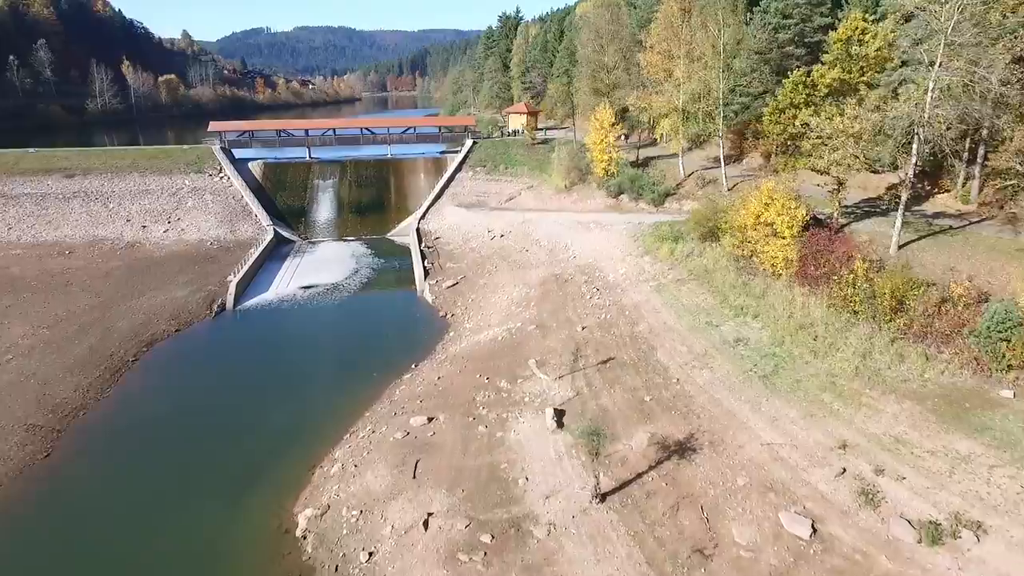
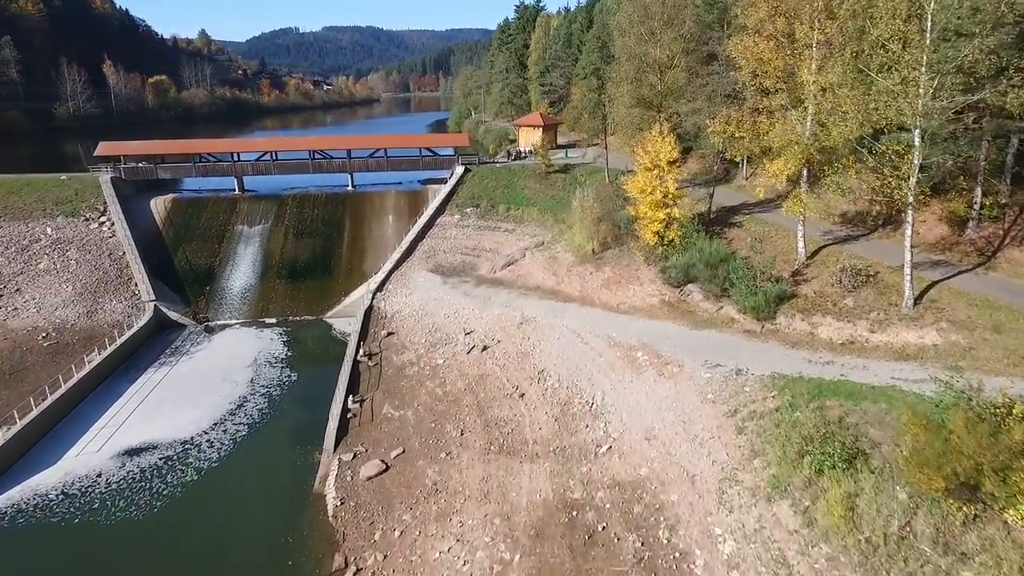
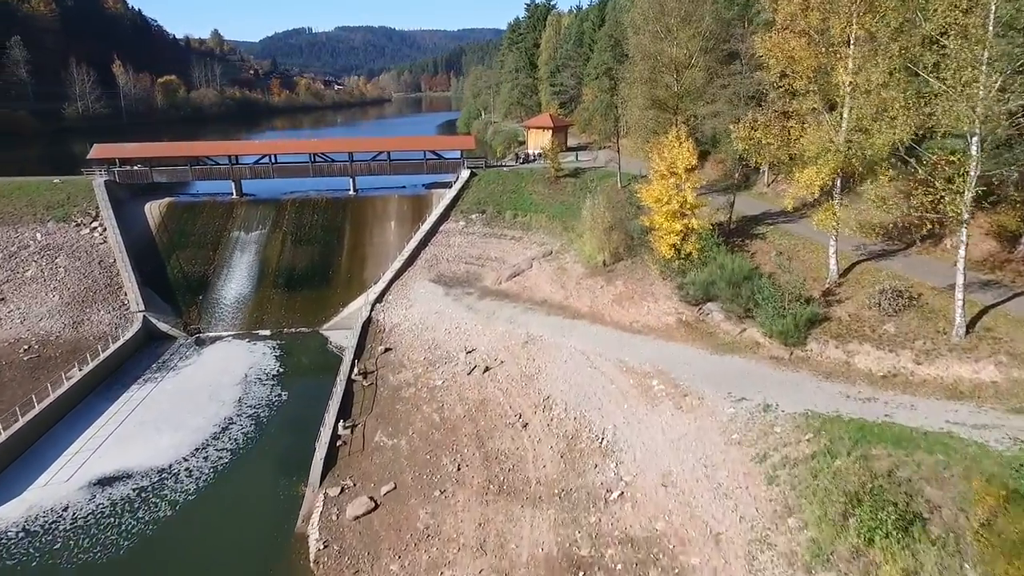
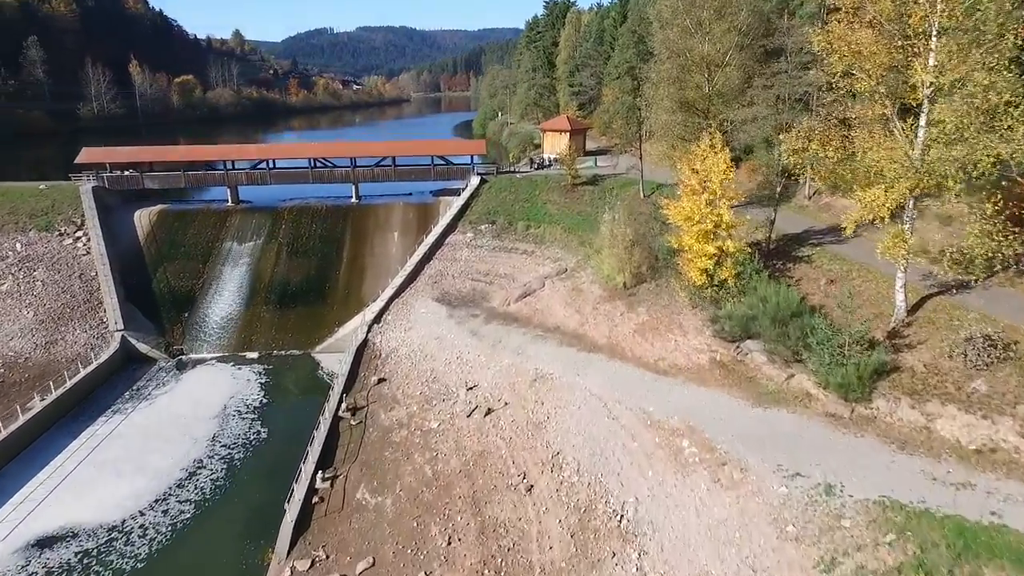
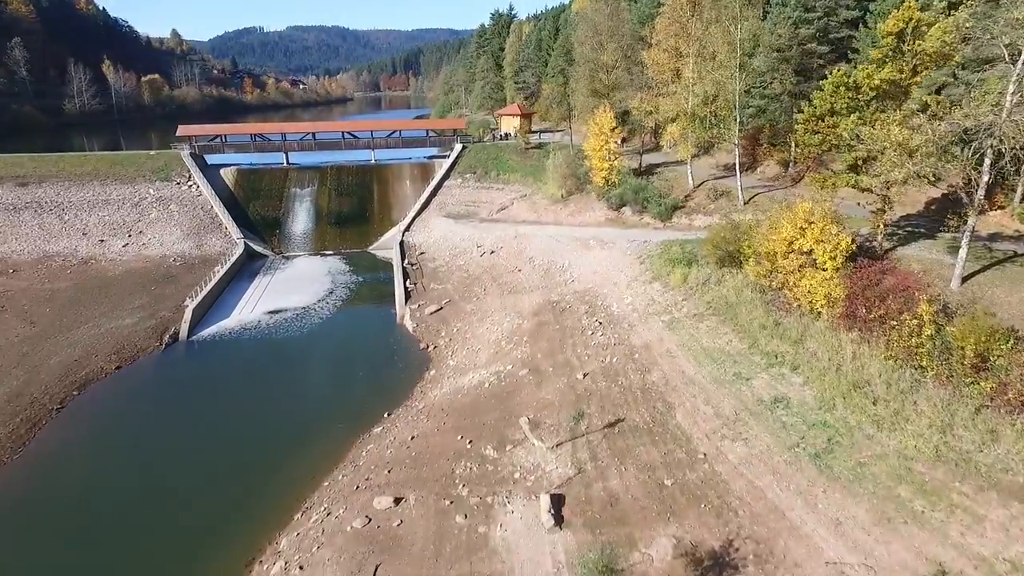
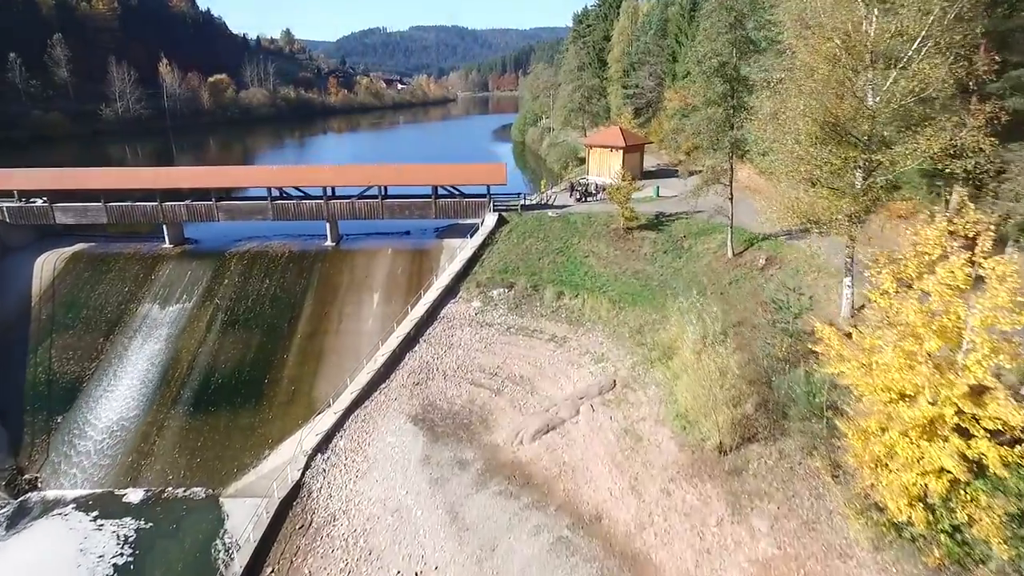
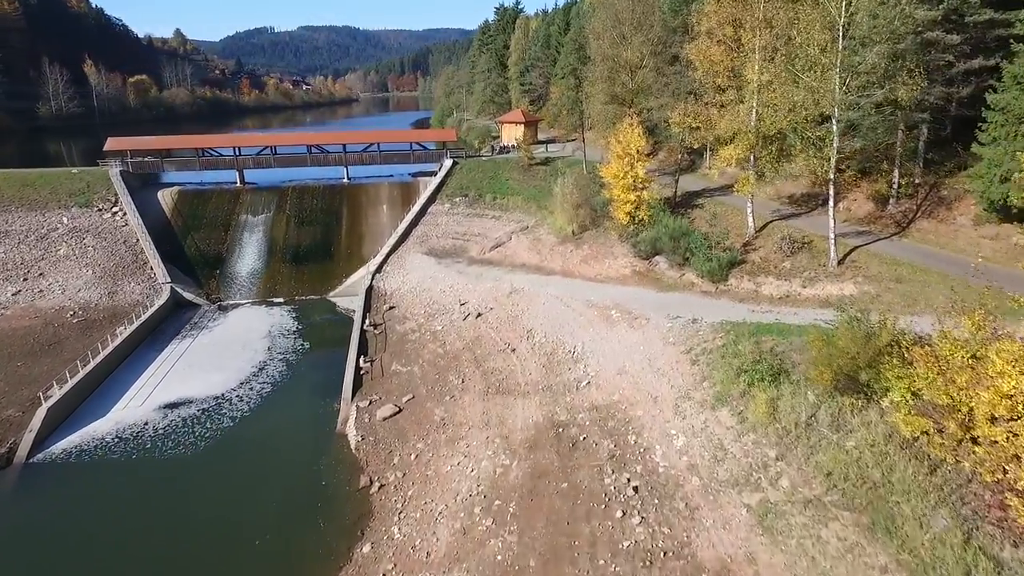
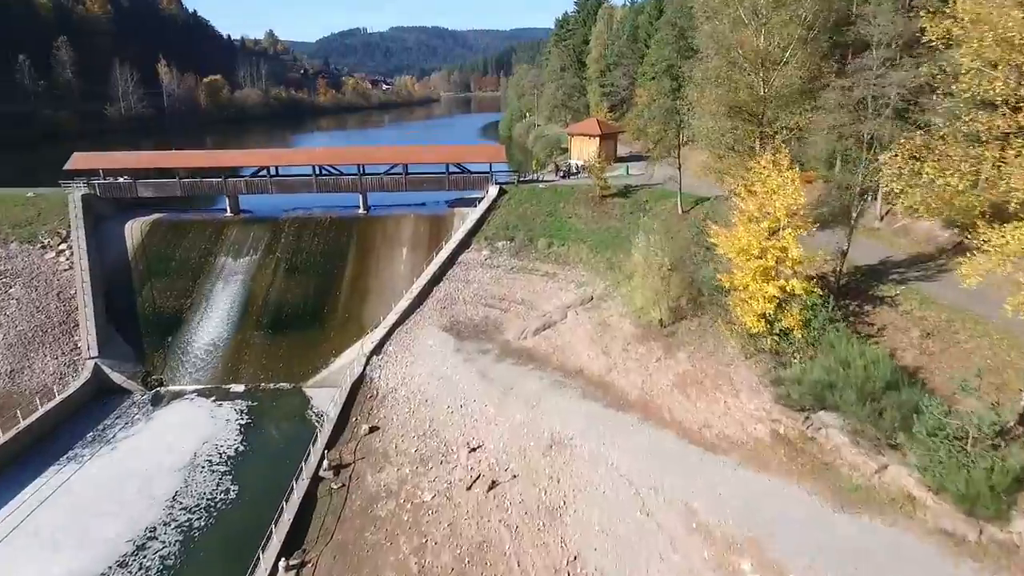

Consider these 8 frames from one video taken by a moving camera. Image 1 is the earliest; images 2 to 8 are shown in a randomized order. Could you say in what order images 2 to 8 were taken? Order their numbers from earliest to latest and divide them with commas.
5, 7, 2, 3, 4, 8, 6
